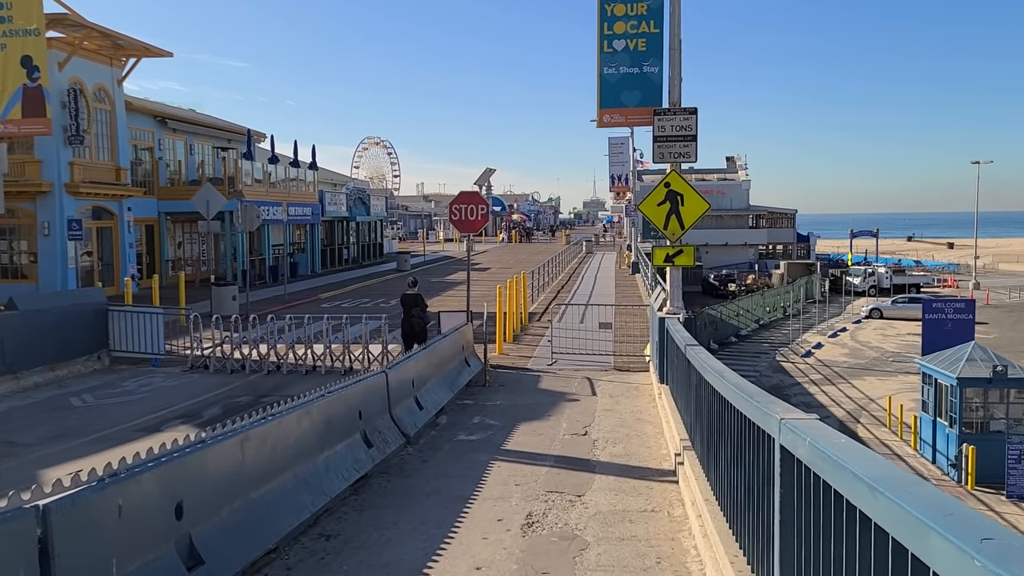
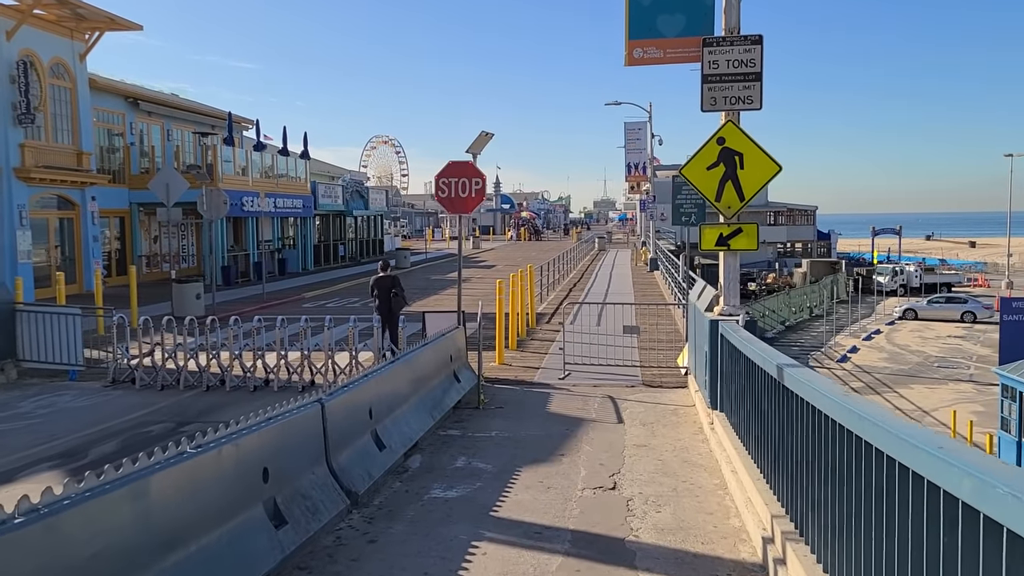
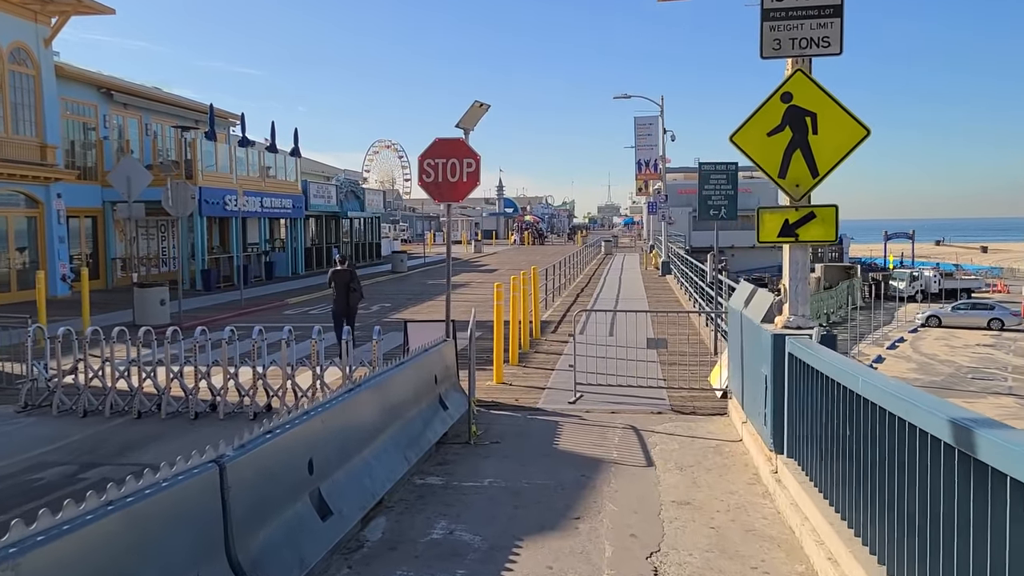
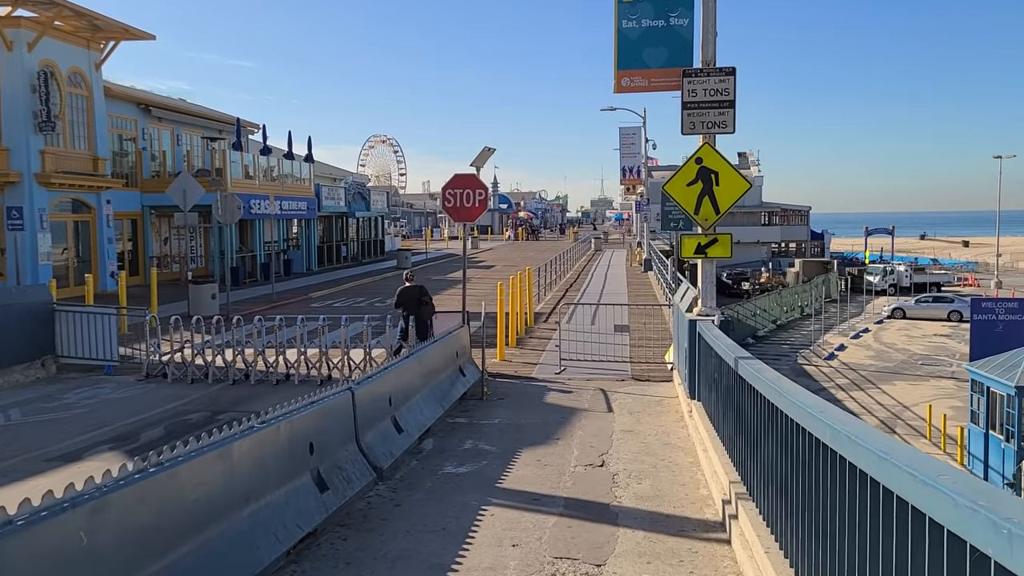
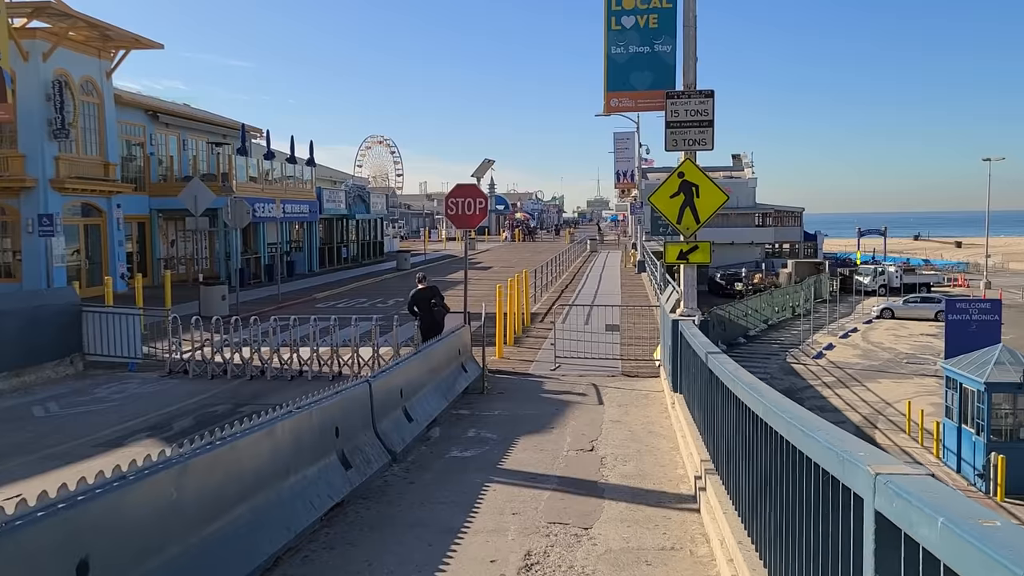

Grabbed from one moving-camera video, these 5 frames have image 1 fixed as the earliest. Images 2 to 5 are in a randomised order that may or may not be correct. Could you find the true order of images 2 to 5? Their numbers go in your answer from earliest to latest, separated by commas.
5, 4, 2, 3
